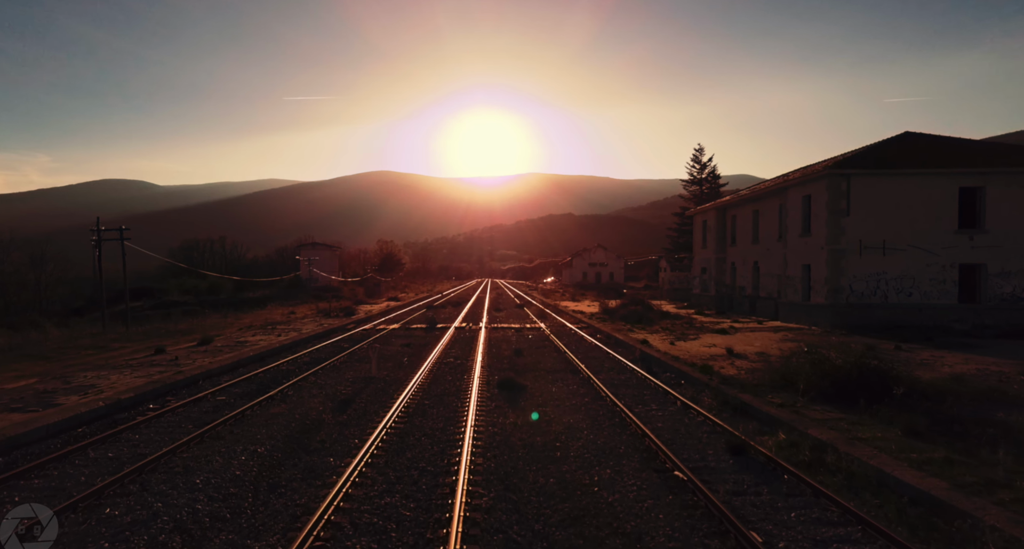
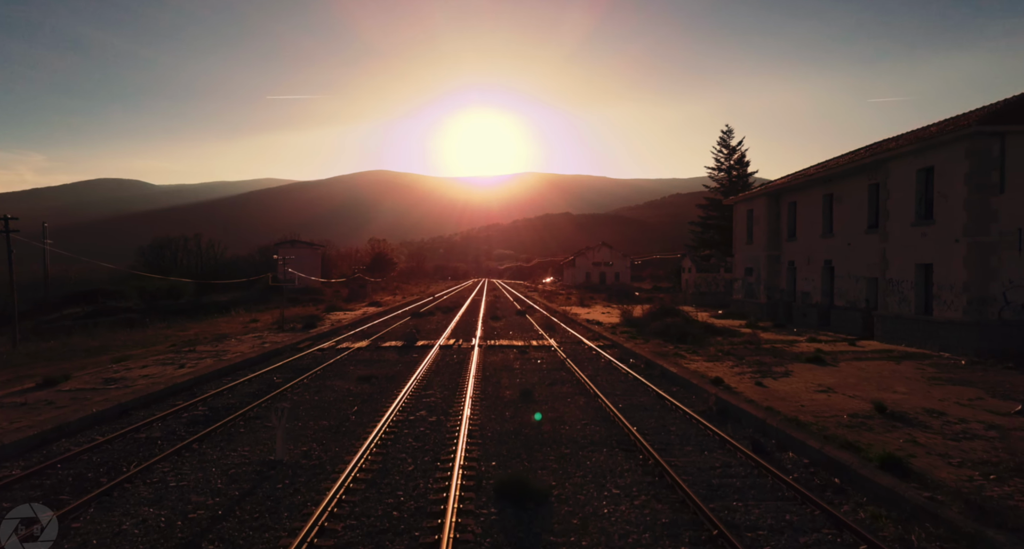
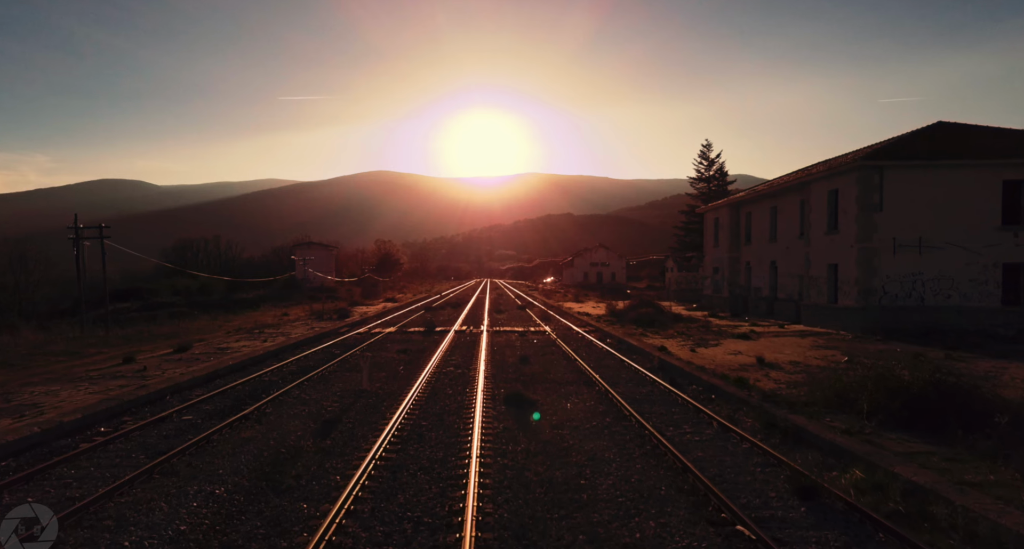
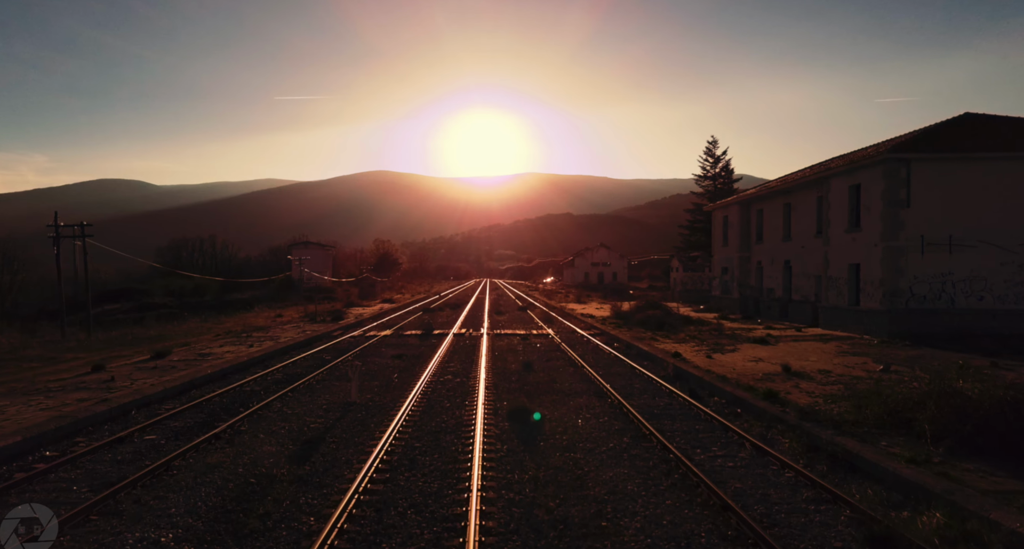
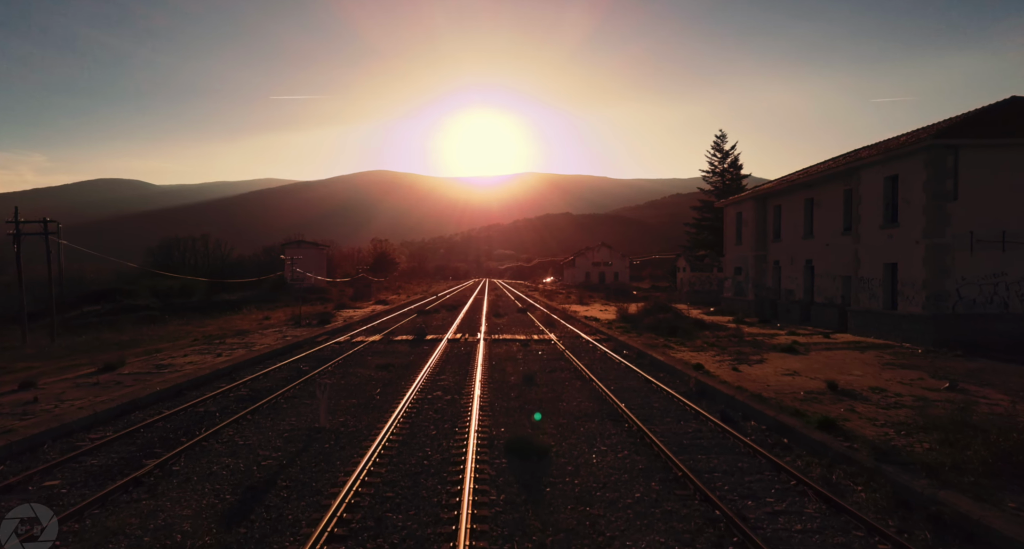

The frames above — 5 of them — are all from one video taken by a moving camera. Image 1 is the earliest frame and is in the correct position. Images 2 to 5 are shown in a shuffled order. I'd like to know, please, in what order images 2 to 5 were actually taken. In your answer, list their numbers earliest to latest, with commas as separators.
3, 4, 5, 2
